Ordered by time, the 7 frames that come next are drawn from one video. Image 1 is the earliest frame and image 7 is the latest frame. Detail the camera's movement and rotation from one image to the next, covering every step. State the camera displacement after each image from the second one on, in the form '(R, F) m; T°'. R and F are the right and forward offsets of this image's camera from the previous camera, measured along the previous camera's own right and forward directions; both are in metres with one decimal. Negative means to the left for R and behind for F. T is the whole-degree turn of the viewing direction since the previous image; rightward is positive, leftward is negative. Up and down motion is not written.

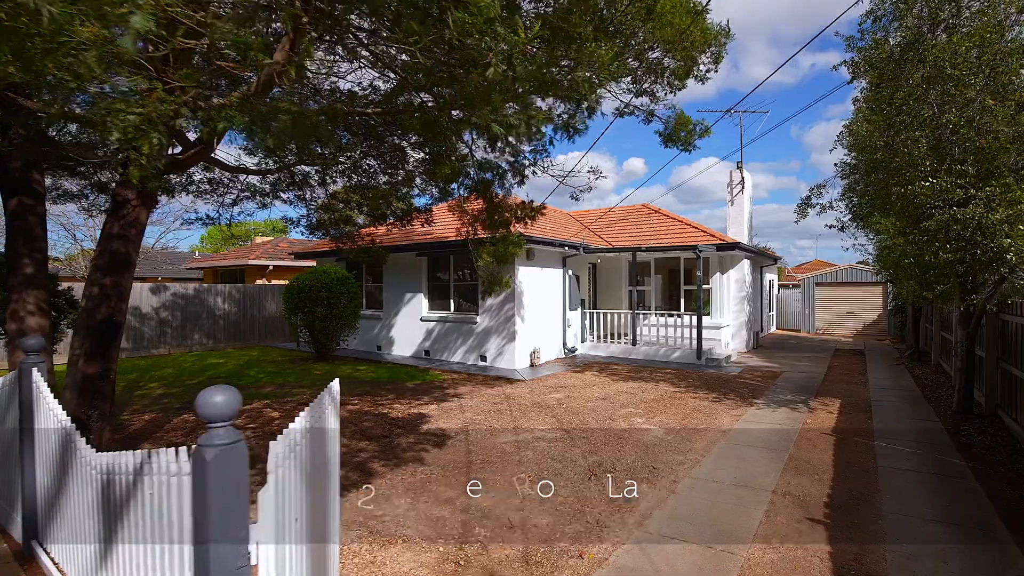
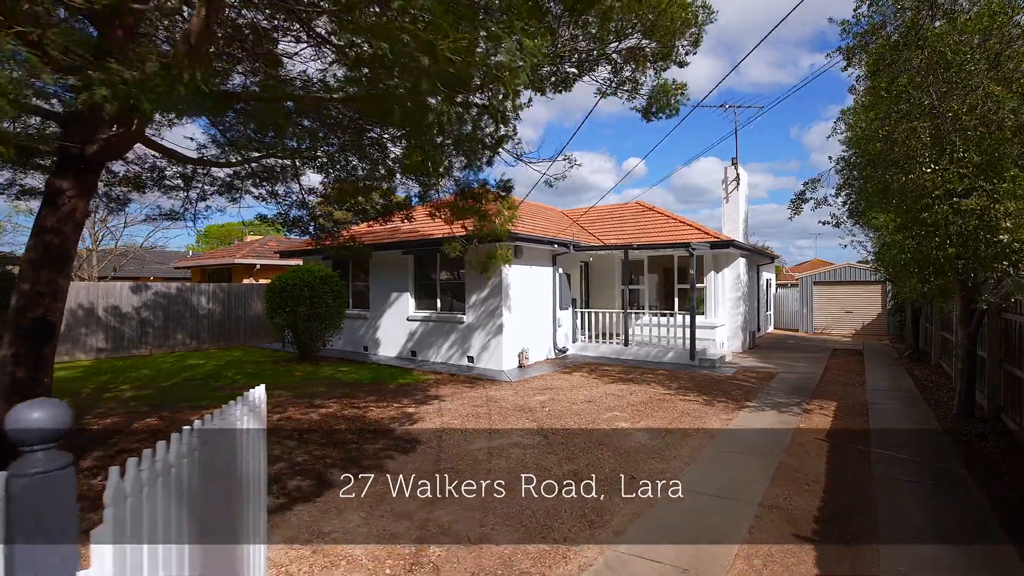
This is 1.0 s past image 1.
(+0.3, +0.3) m; 0°
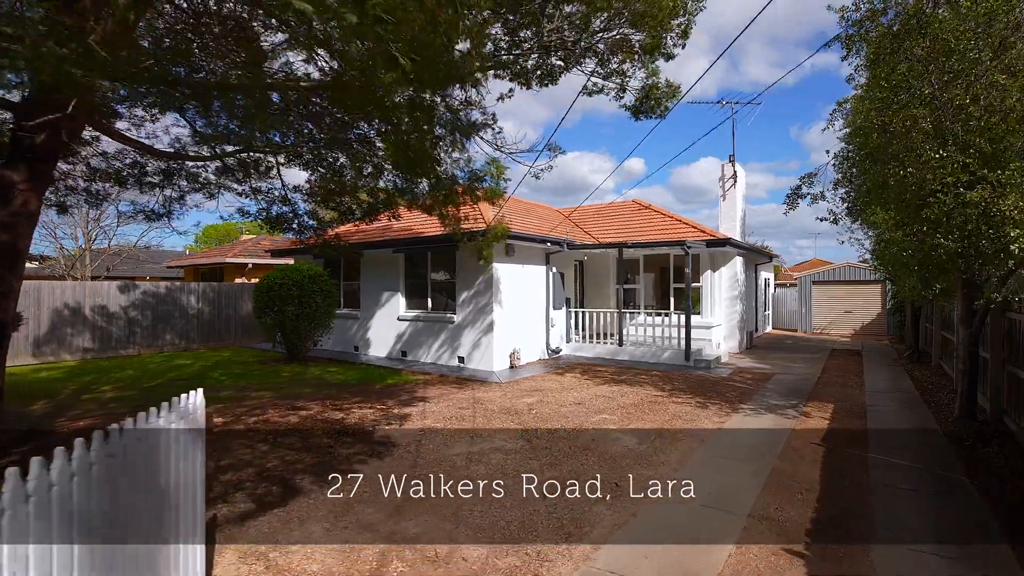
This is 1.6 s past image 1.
(+0.2, +0.2) m; 0°
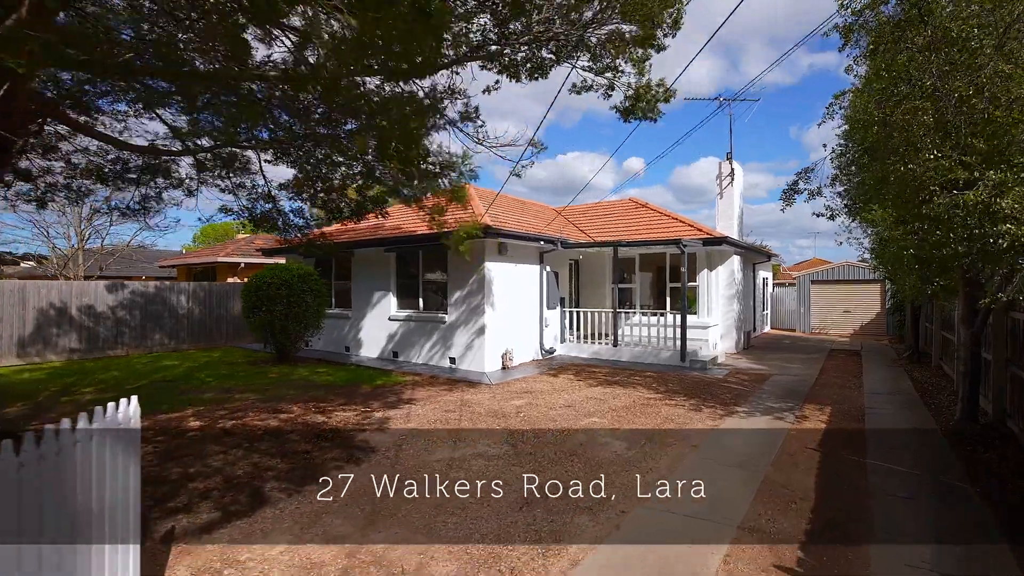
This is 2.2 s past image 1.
(+0.2, +0.2) m; 0°
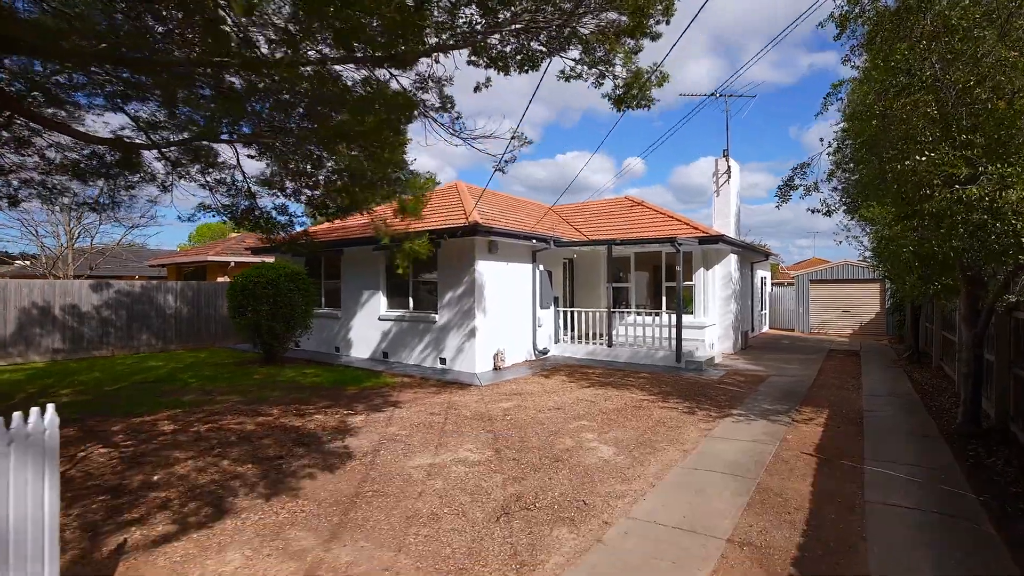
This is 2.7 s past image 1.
(+0.1, +0.2) m; 0°
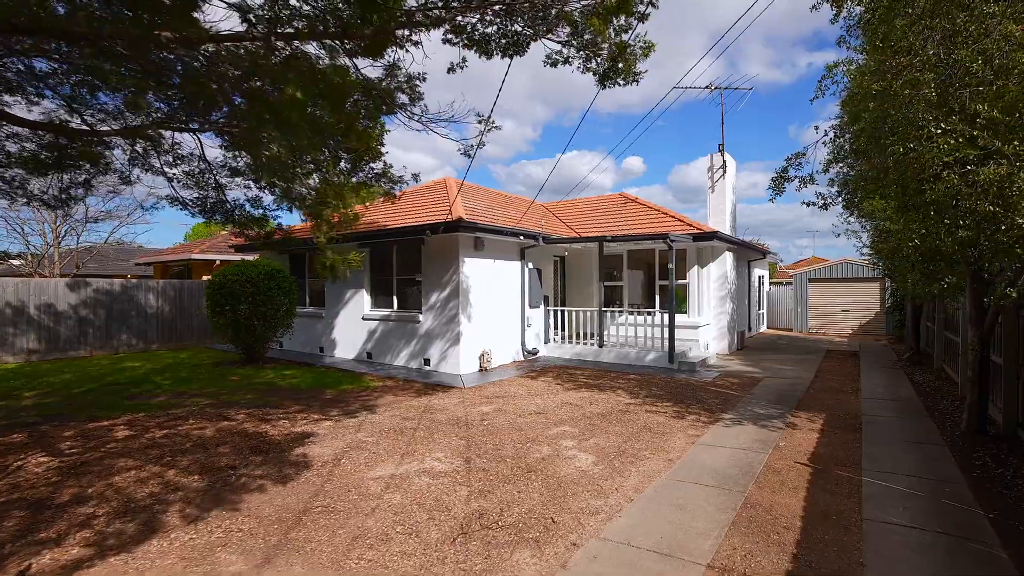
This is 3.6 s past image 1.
(+0.2, +0.4) m; 0°
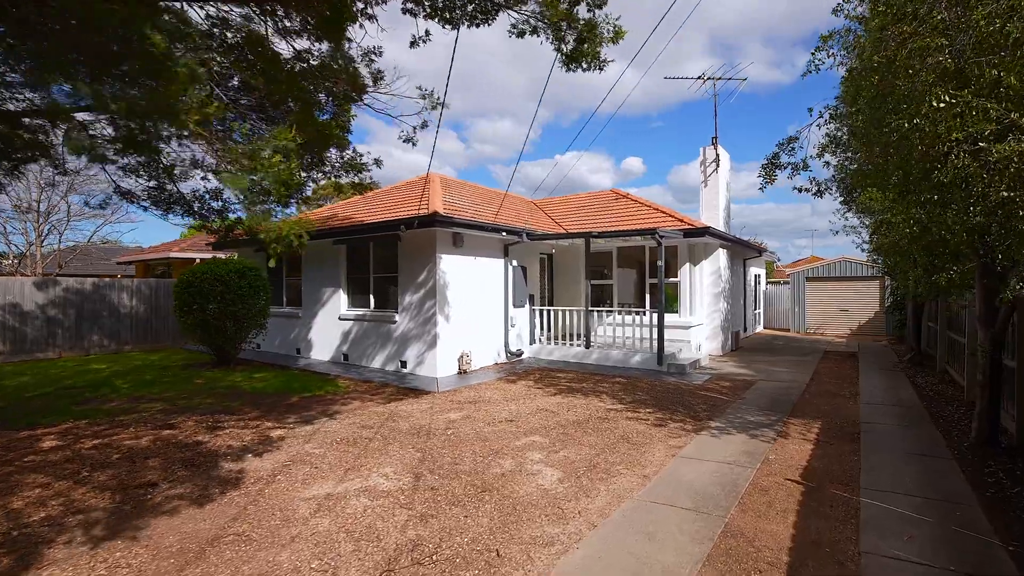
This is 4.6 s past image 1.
(+0.3, +0.5) m; 0°
